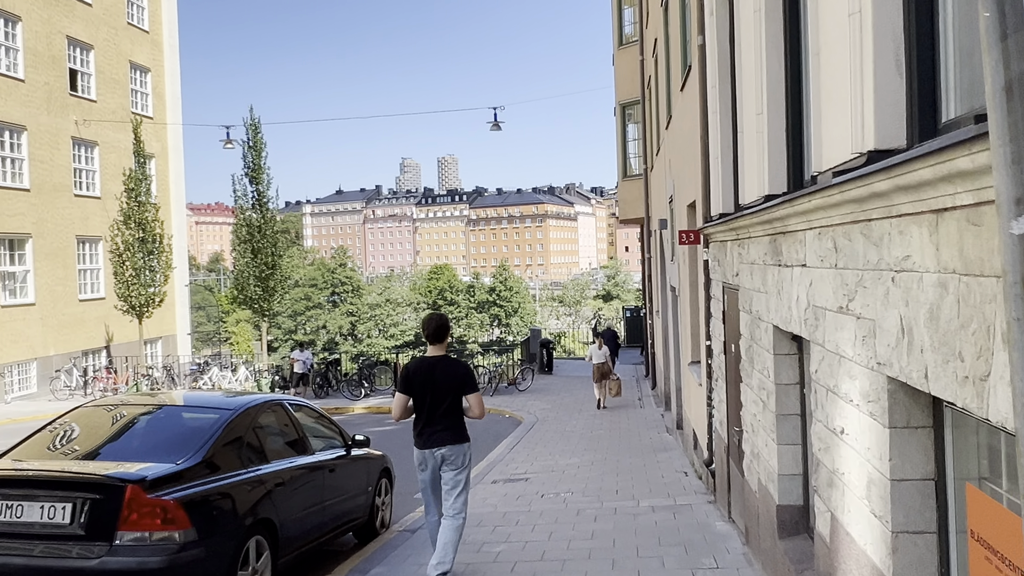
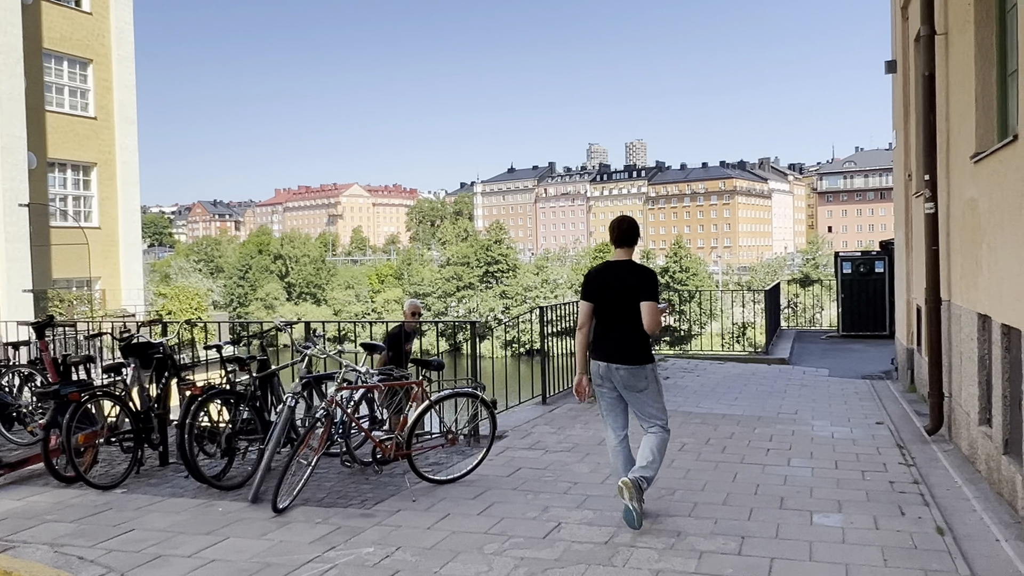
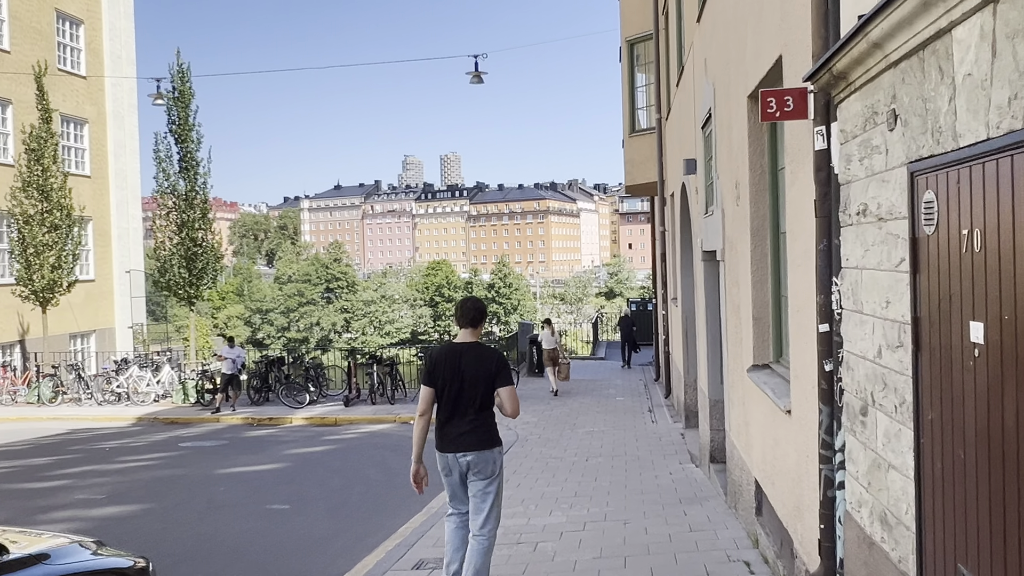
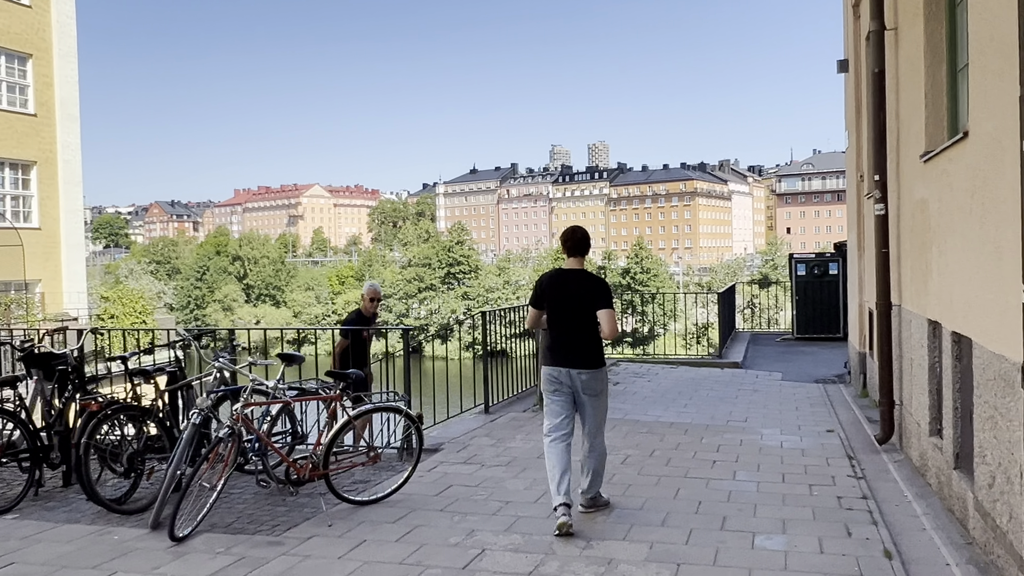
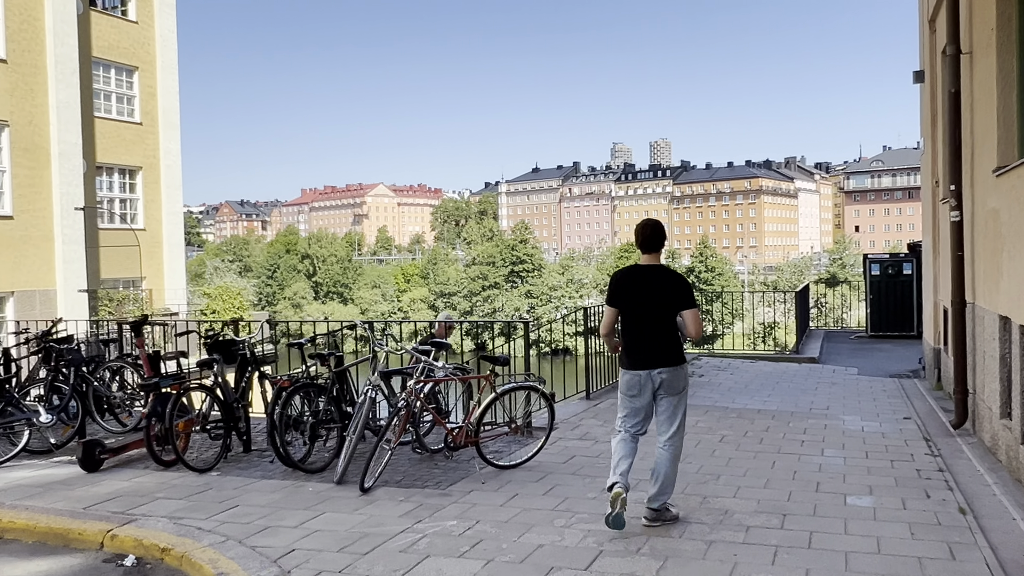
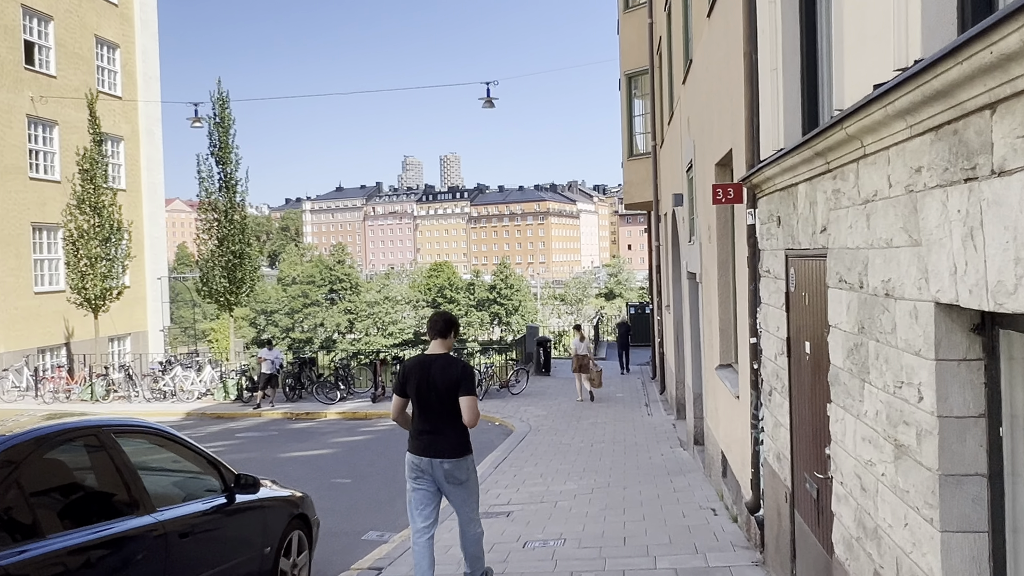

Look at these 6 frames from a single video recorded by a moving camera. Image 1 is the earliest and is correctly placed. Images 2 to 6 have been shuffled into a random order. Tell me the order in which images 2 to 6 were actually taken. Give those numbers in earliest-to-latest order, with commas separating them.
6, 3, 5, 2, 4
